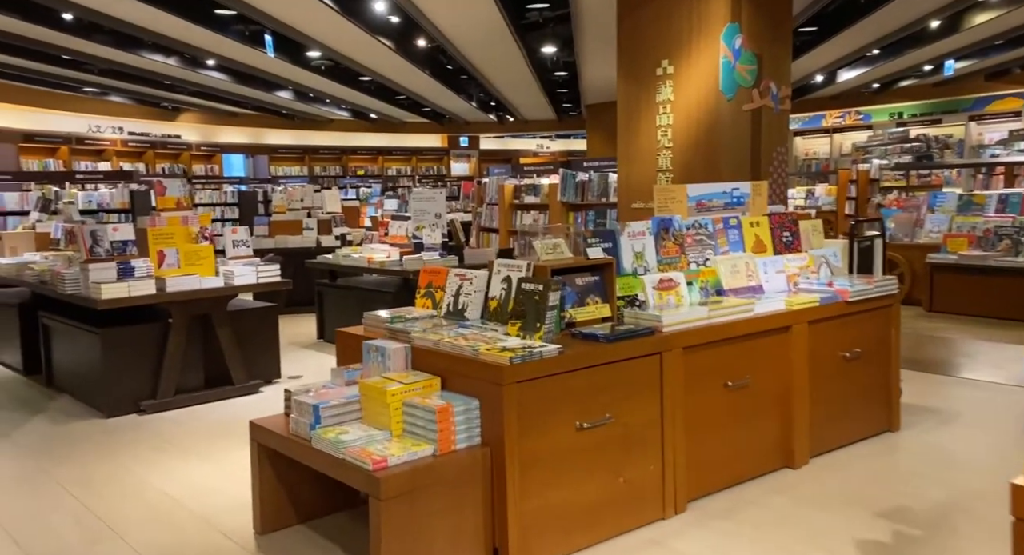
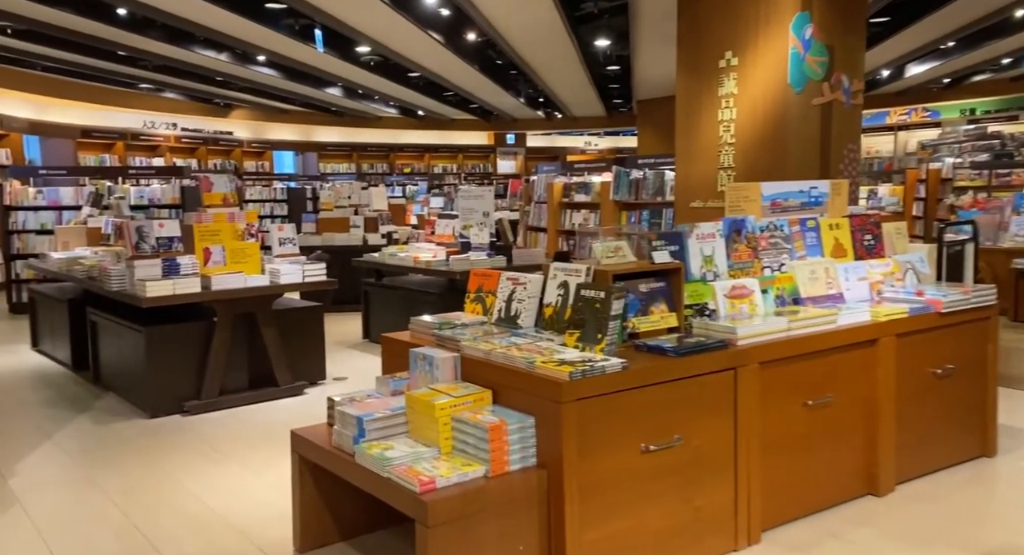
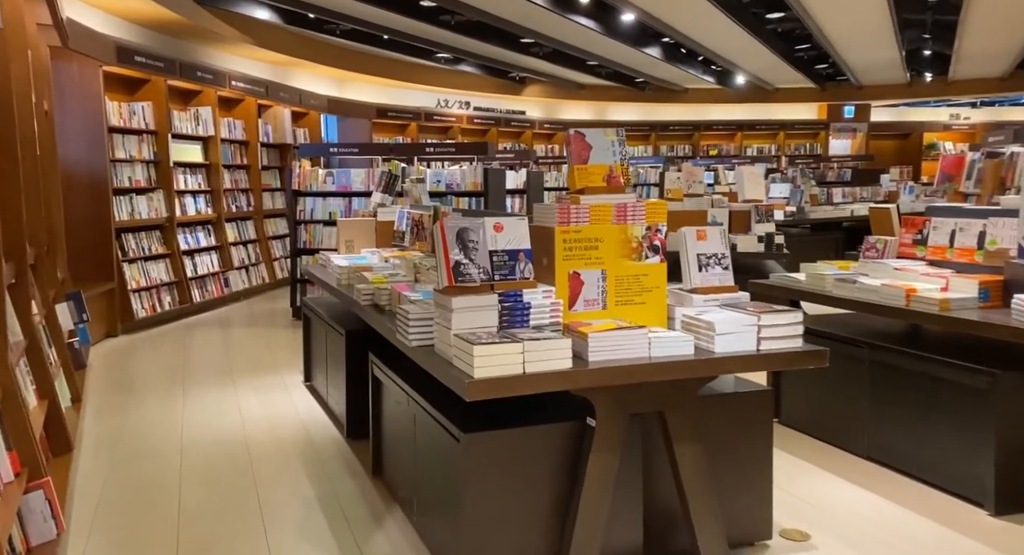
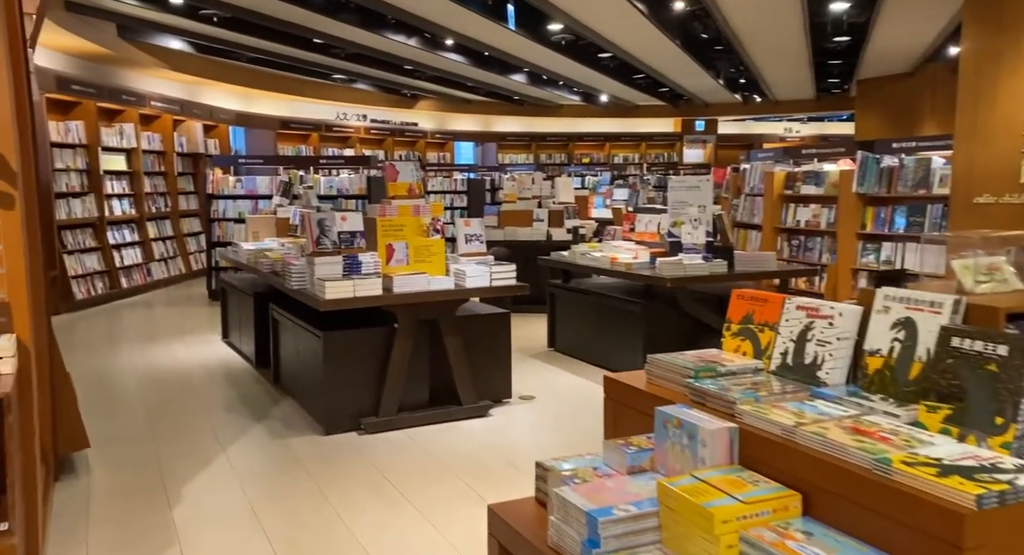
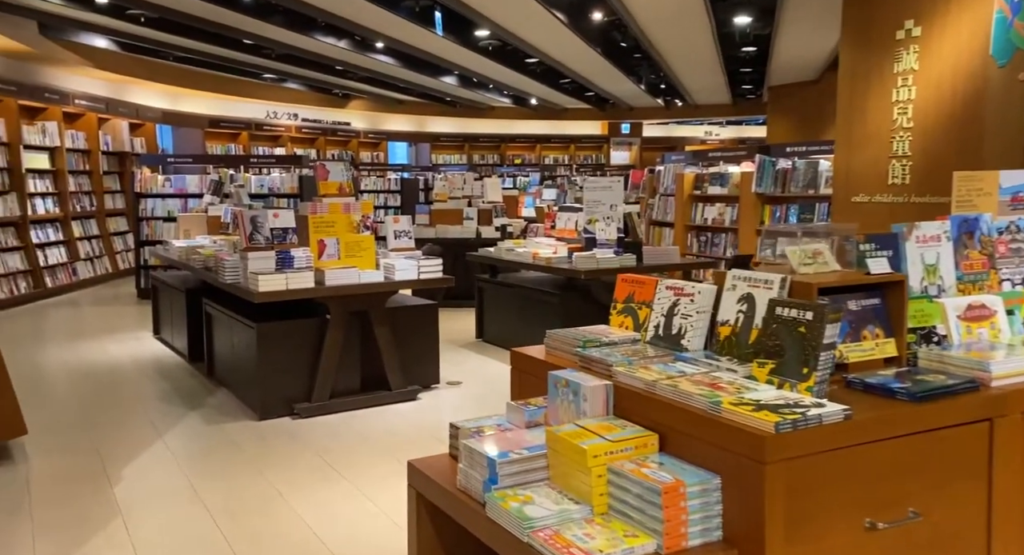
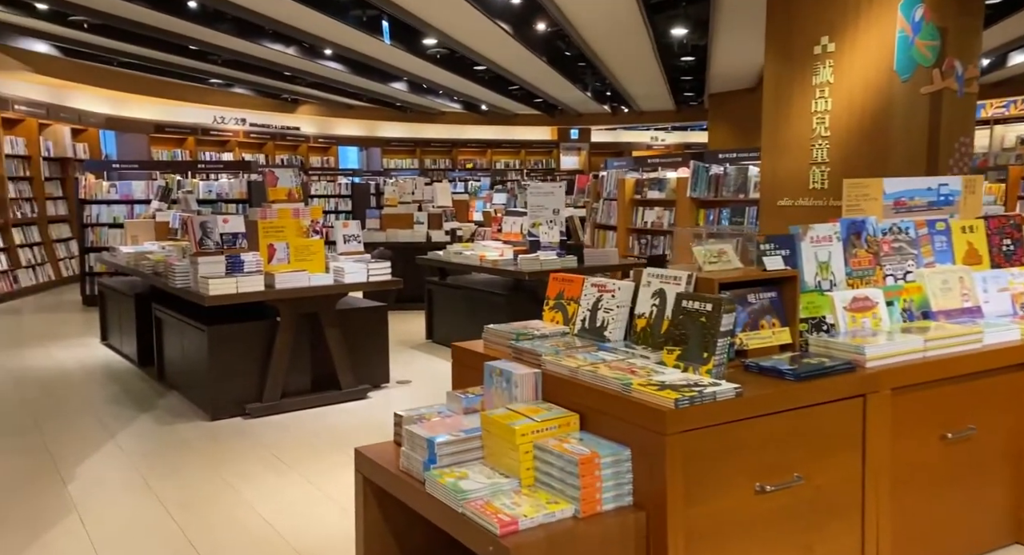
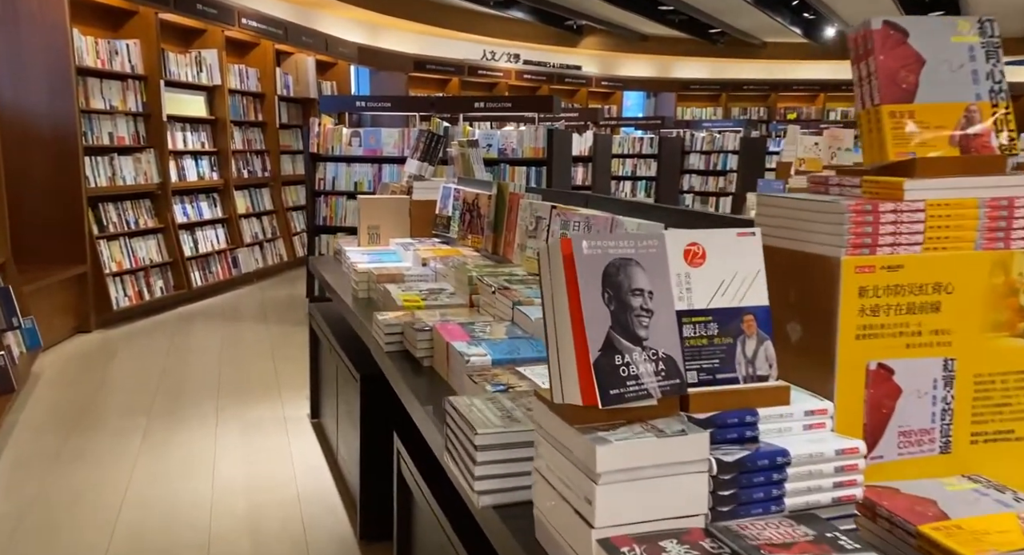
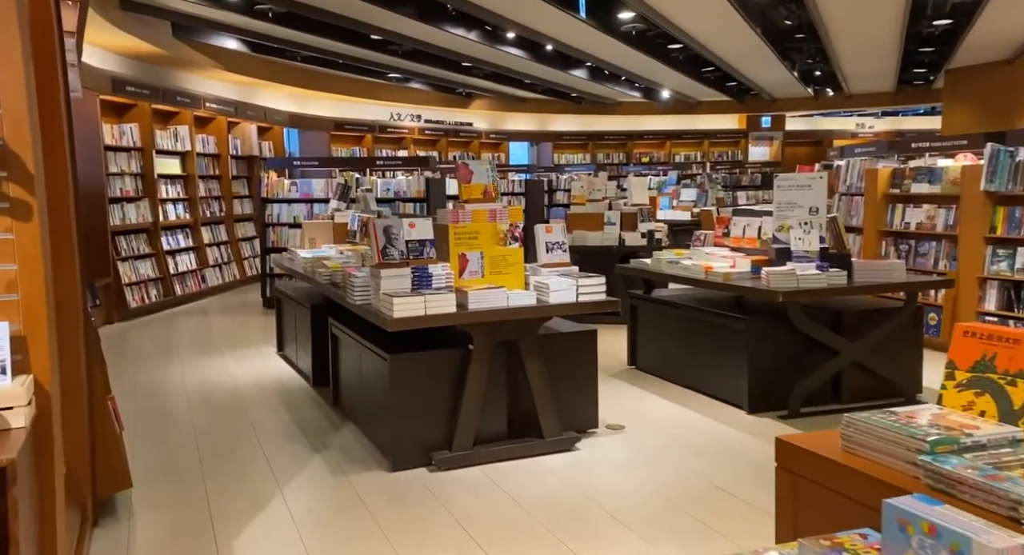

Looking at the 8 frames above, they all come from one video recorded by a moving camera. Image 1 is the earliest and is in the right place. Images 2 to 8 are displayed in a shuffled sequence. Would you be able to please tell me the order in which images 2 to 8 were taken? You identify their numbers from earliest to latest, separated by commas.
2, 6, 5, 4, 8, 3, 7
